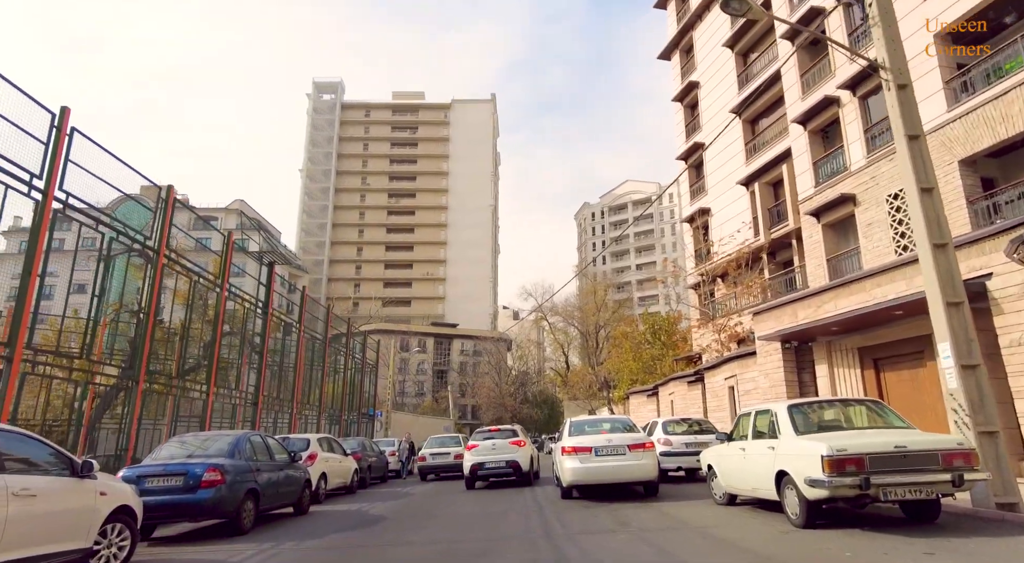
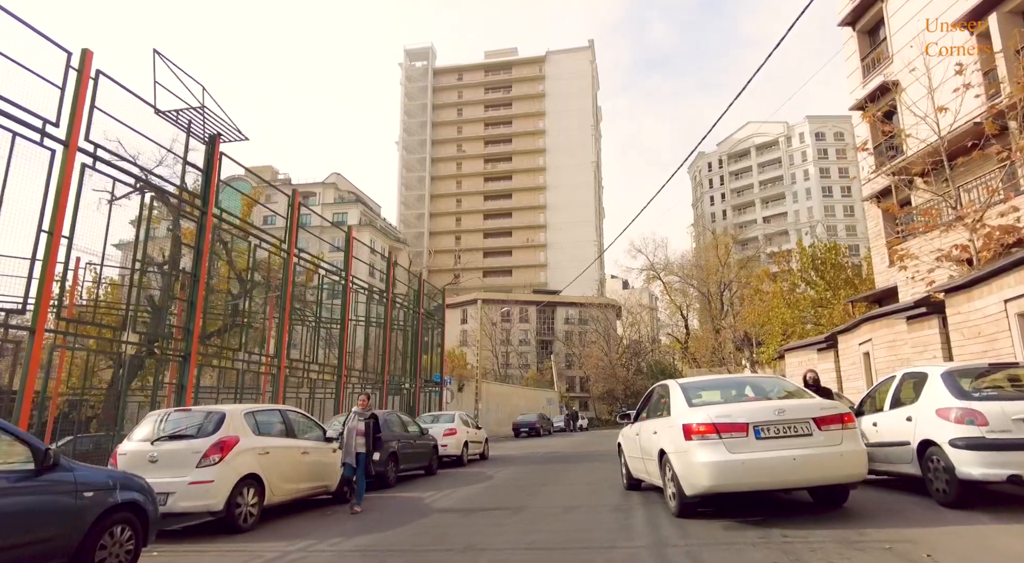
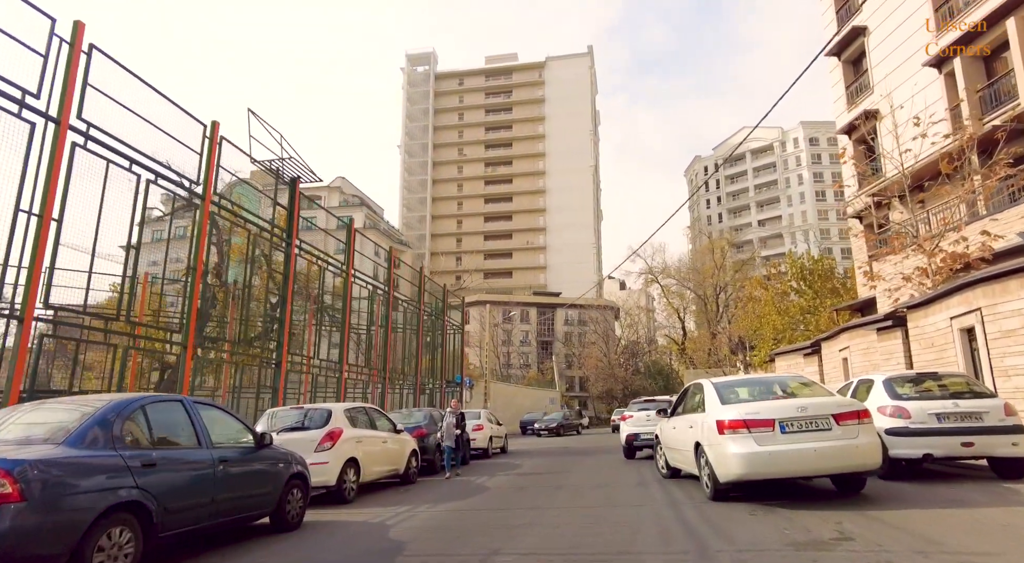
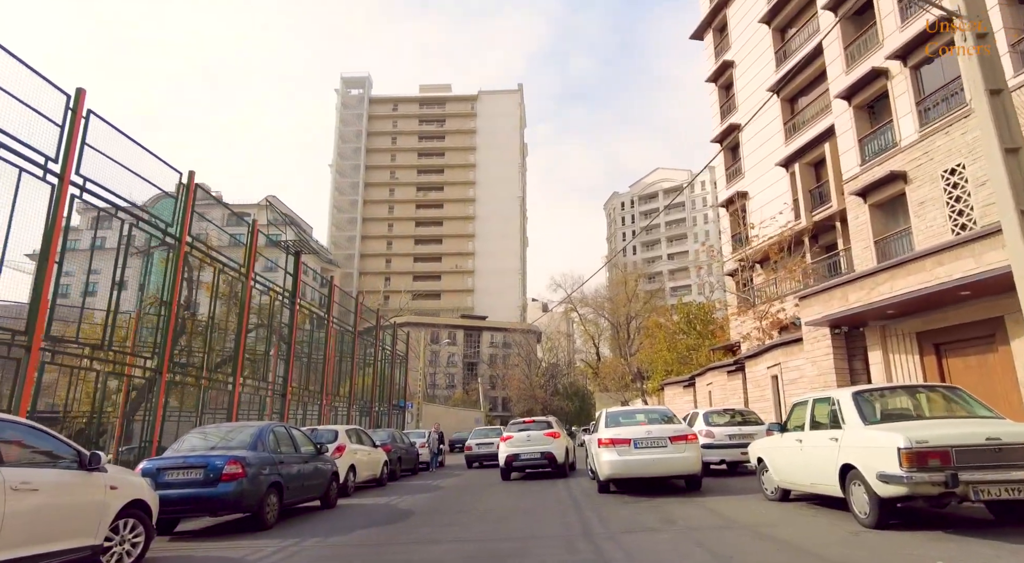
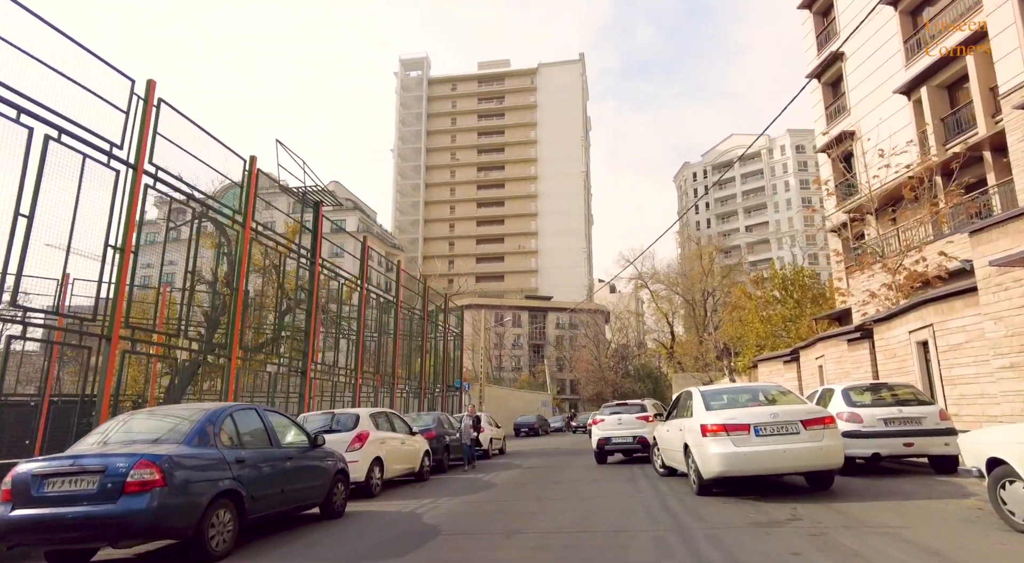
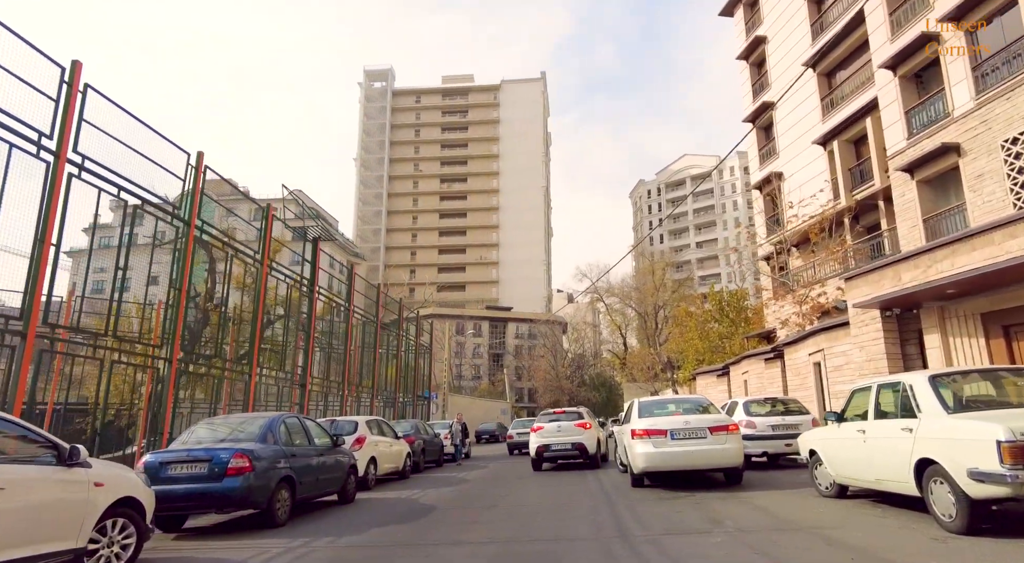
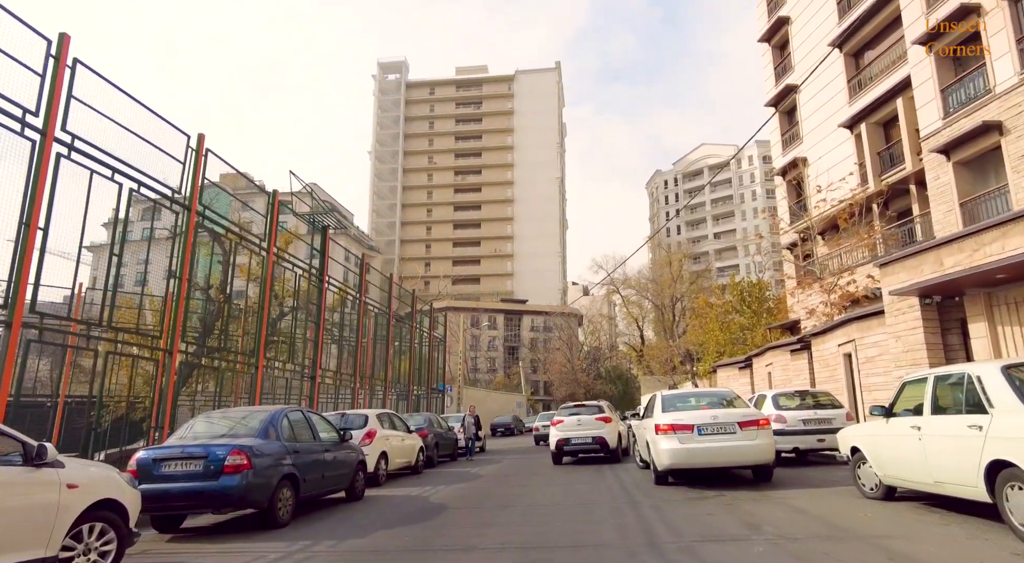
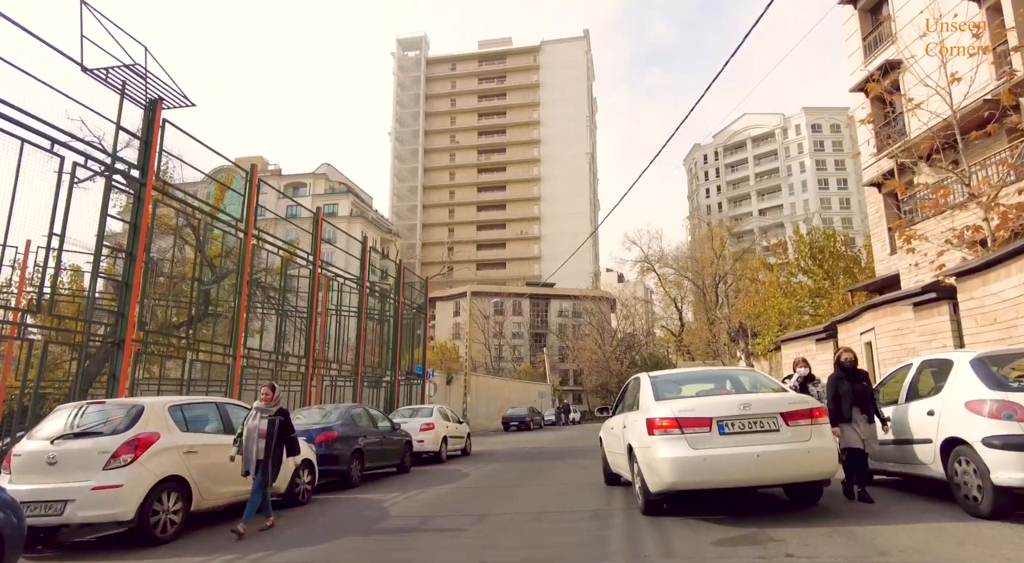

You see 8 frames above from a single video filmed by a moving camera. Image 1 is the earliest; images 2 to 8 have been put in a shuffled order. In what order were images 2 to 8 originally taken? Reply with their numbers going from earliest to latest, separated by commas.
4, 6, 7, 5, 3, 2, 8
